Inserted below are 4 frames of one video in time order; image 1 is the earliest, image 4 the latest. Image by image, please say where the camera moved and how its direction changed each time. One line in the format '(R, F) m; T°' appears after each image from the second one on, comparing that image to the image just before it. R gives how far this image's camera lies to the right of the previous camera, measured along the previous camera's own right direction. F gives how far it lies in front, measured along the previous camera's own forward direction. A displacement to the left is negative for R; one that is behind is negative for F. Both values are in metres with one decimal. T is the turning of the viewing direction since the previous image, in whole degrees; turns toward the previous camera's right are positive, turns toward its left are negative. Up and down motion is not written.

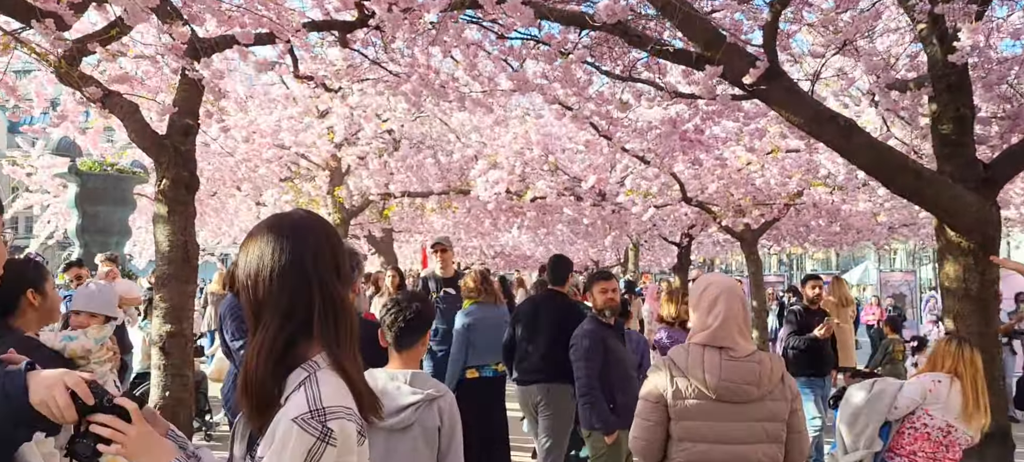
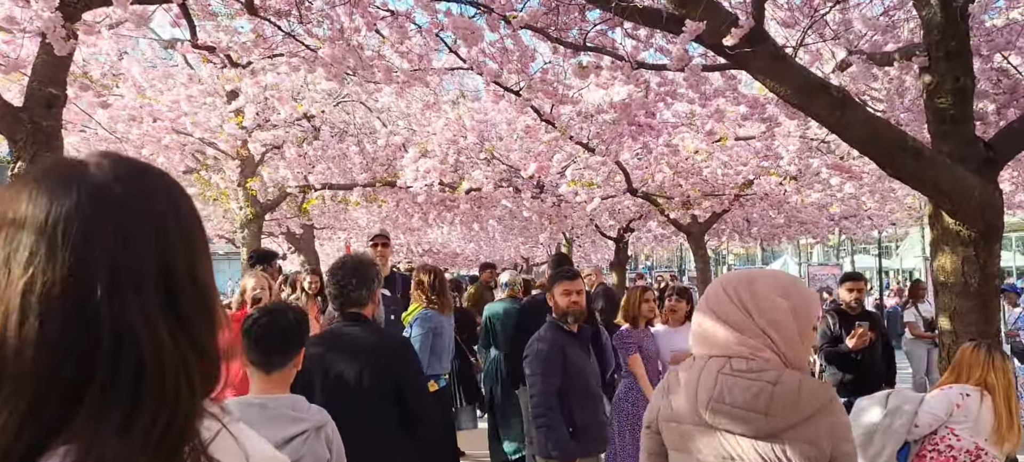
(-0.1, +1.1) m; +5°
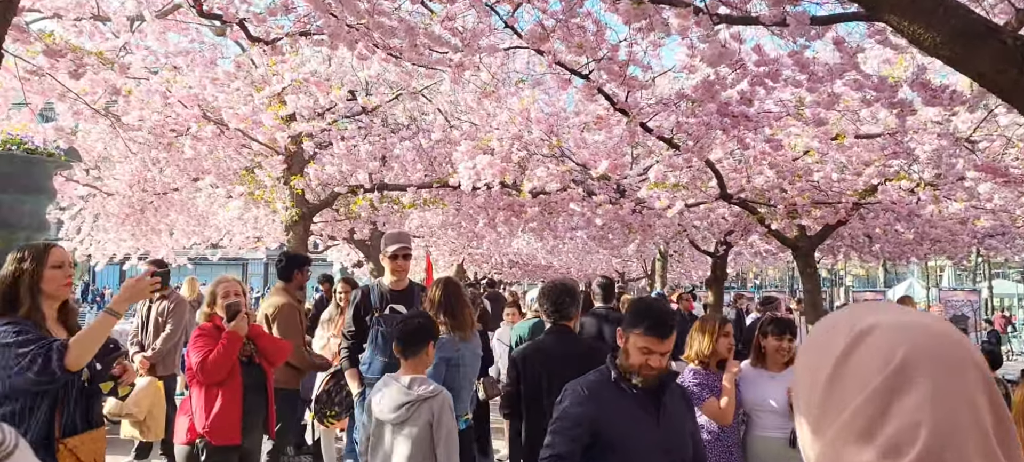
(+0.4, +1.6) m; -7°
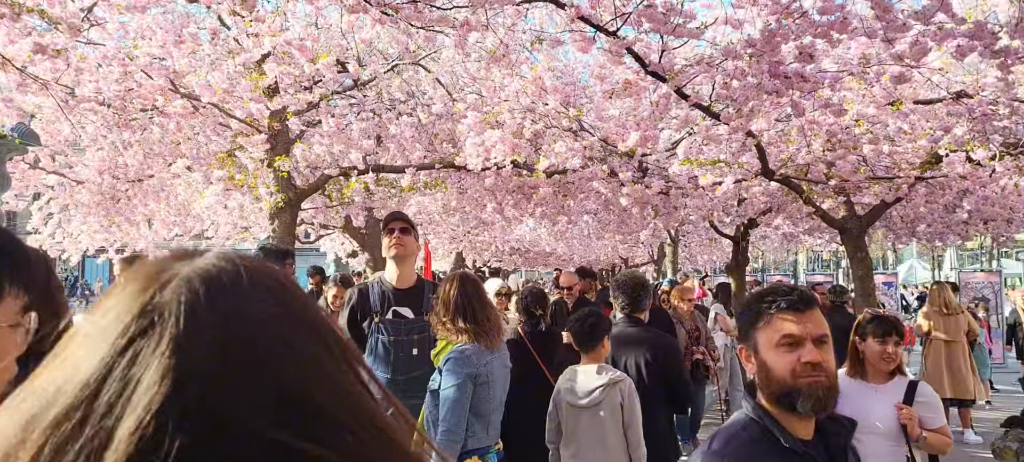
(-0.2, +1.2) m; 0°
